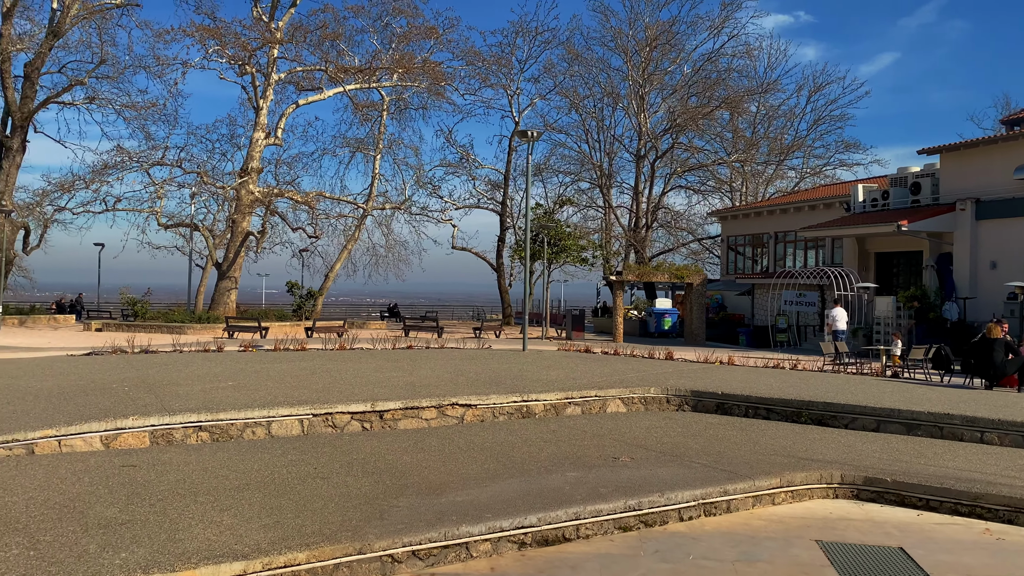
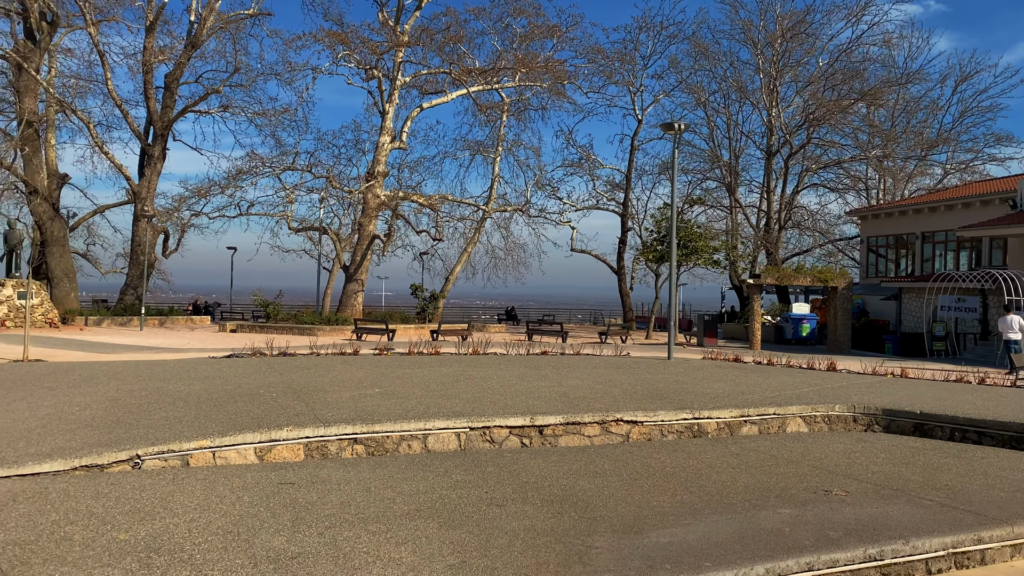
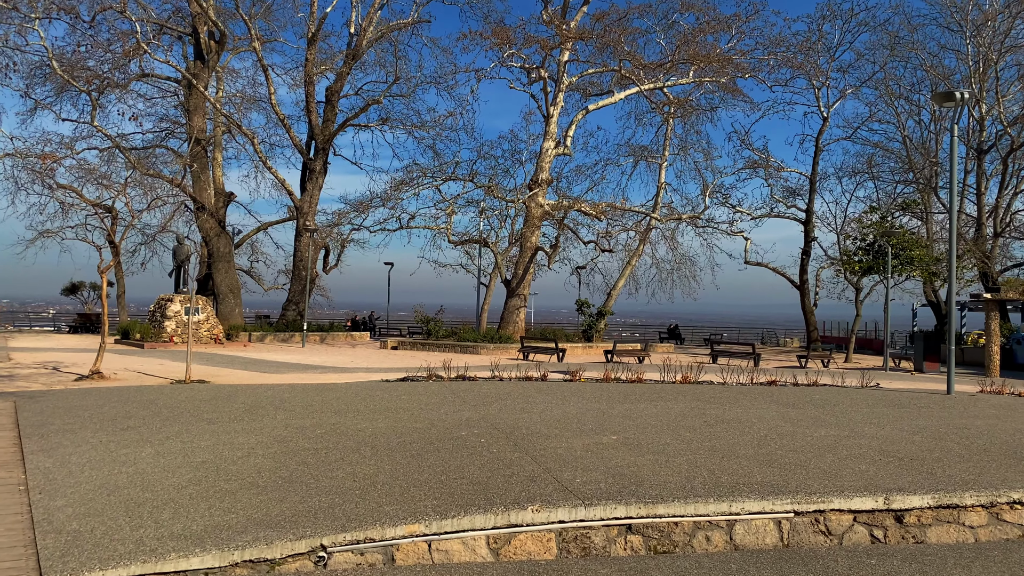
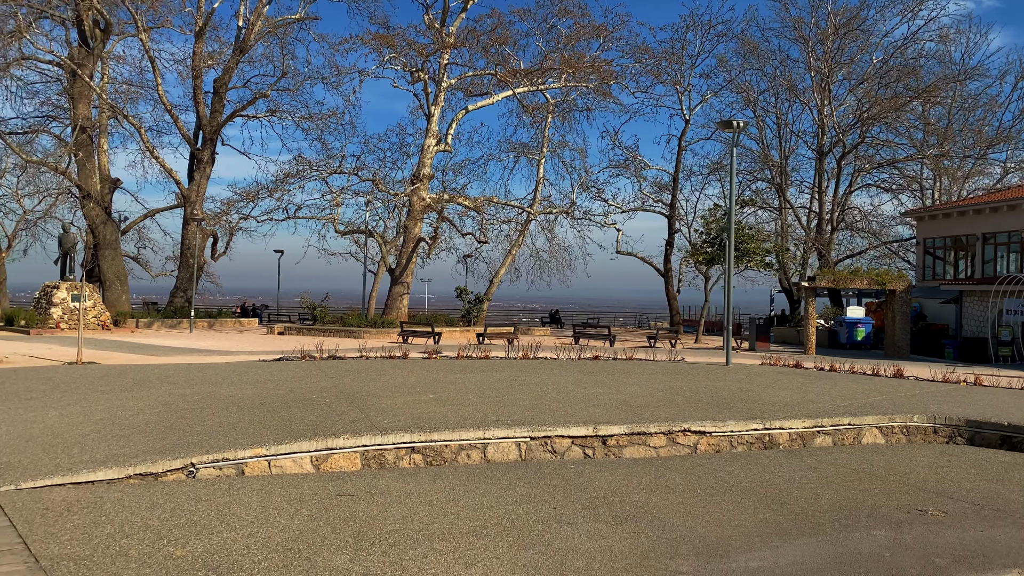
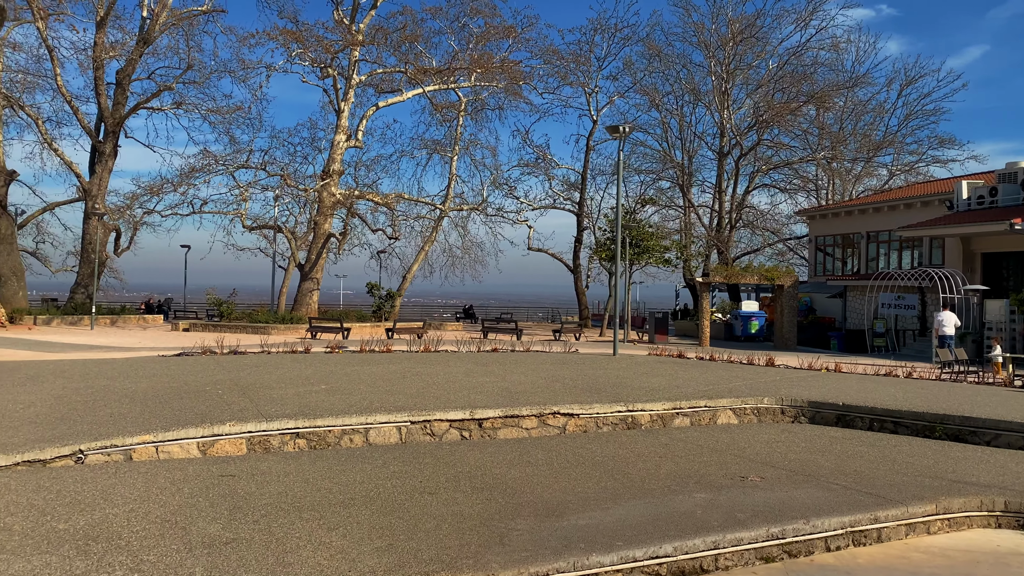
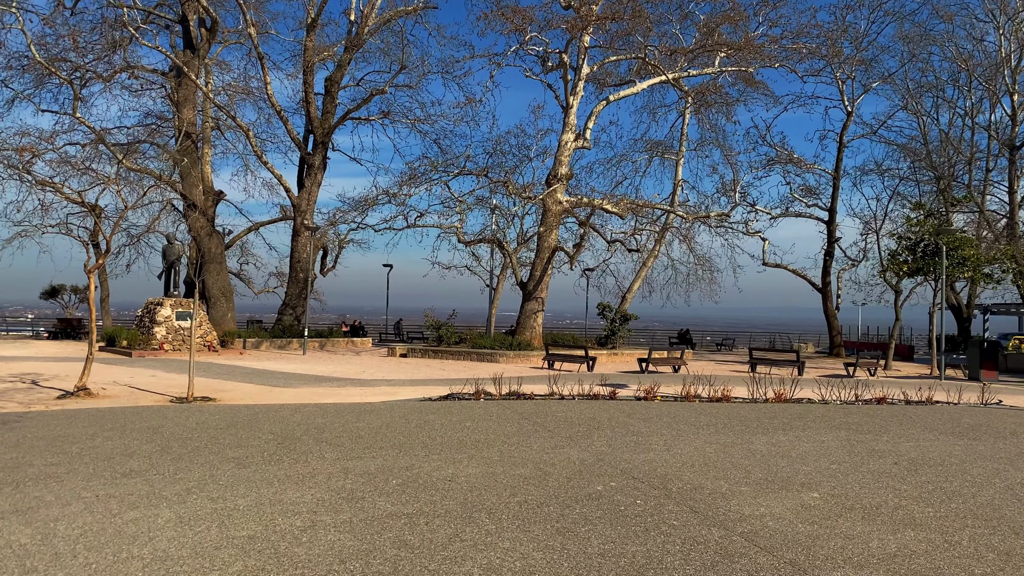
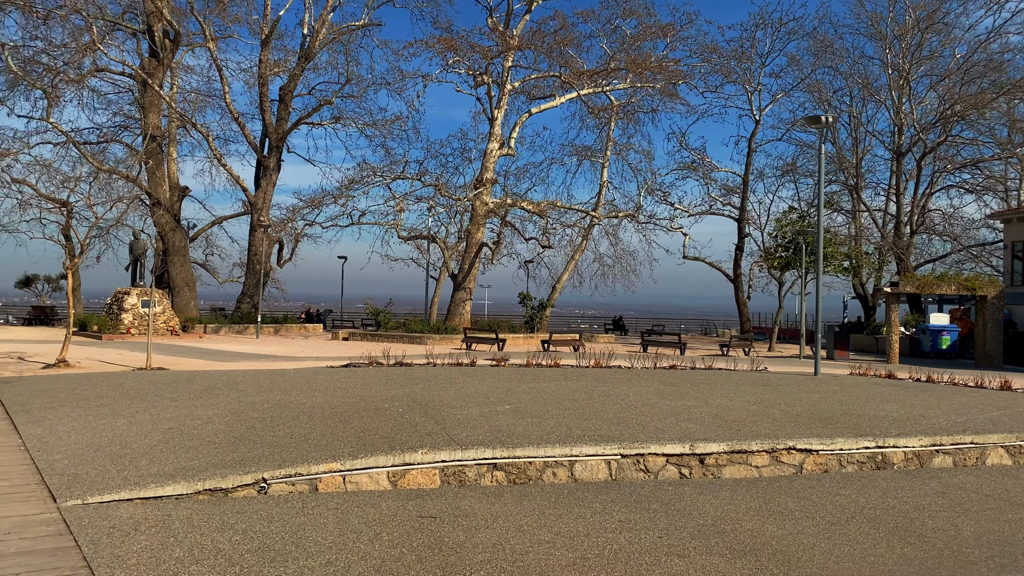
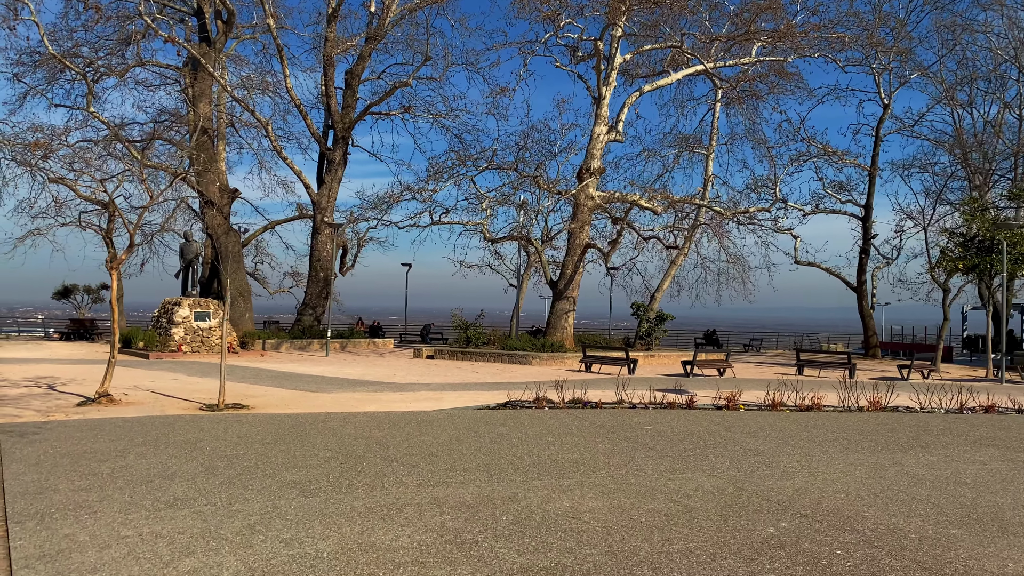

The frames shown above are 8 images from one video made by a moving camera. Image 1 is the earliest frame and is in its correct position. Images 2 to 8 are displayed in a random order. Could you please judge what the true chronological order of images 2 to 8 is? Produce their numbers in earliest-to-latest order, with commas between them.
5, 2, 4, 7, 3, 6, 8
